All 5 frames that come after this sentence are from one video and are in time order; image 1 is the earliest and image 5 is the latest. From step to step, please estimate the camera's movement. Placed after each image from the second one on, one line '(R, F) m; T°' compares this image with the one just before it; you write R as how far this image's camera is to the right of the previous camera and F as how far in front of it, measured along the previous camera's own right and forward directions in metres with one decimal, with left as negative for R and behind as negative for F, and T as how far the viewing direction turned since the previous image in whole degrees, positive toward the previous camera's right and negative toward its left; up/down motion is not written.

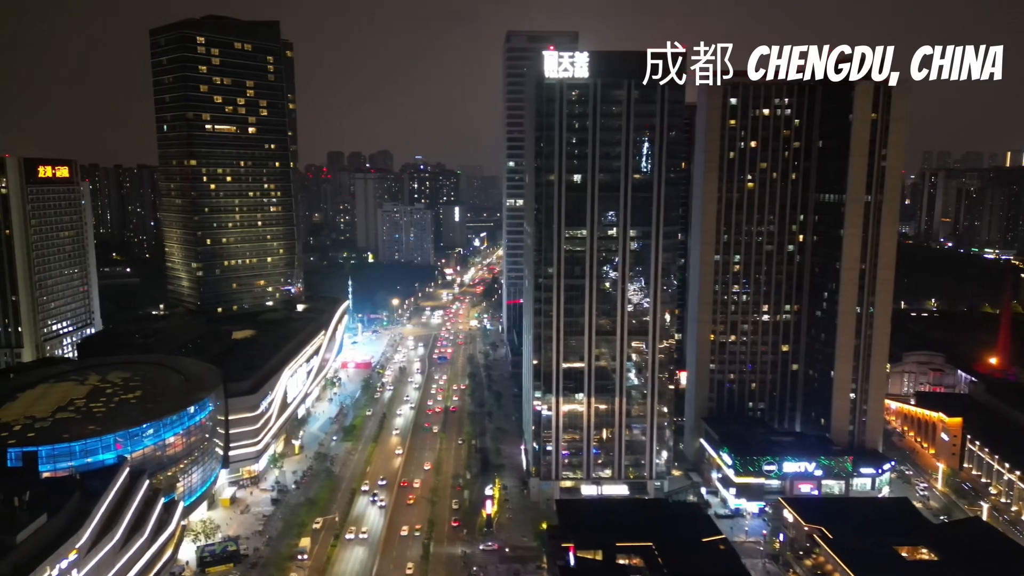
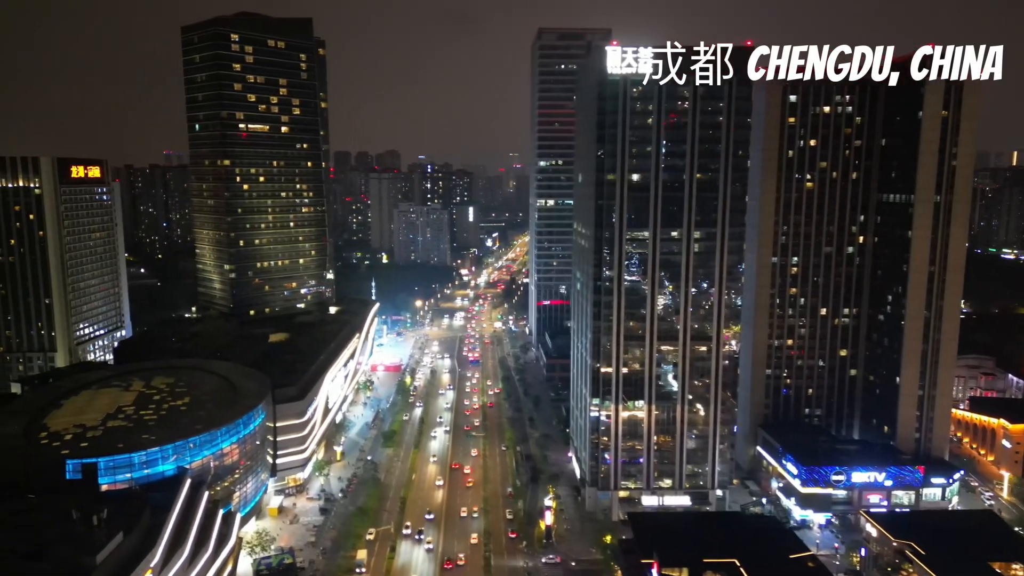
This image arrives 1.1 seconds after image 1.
(-4.6, +1.3) m; 0°
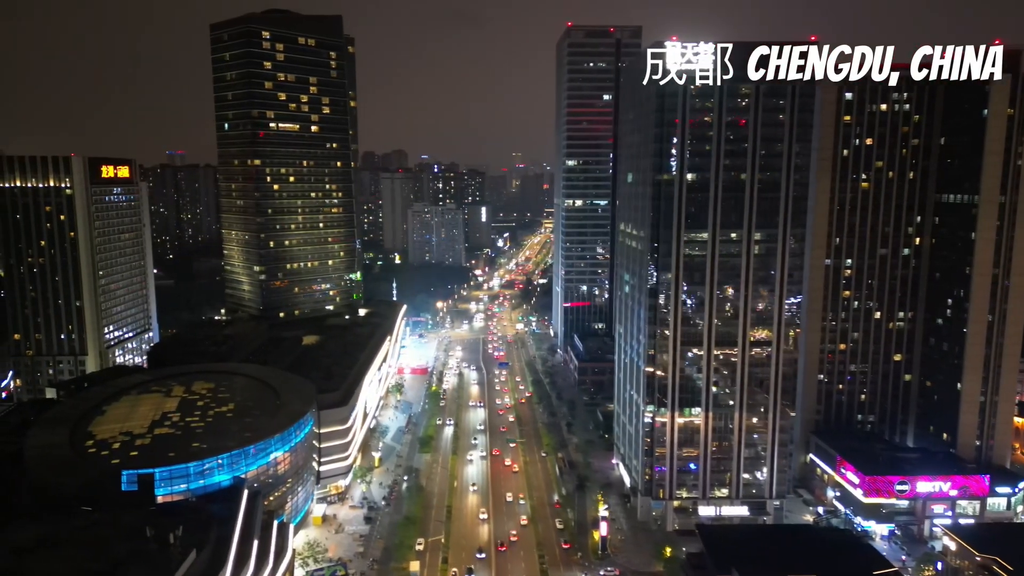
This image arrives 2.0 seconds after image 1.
(-4.0, +1.1) m; 0°
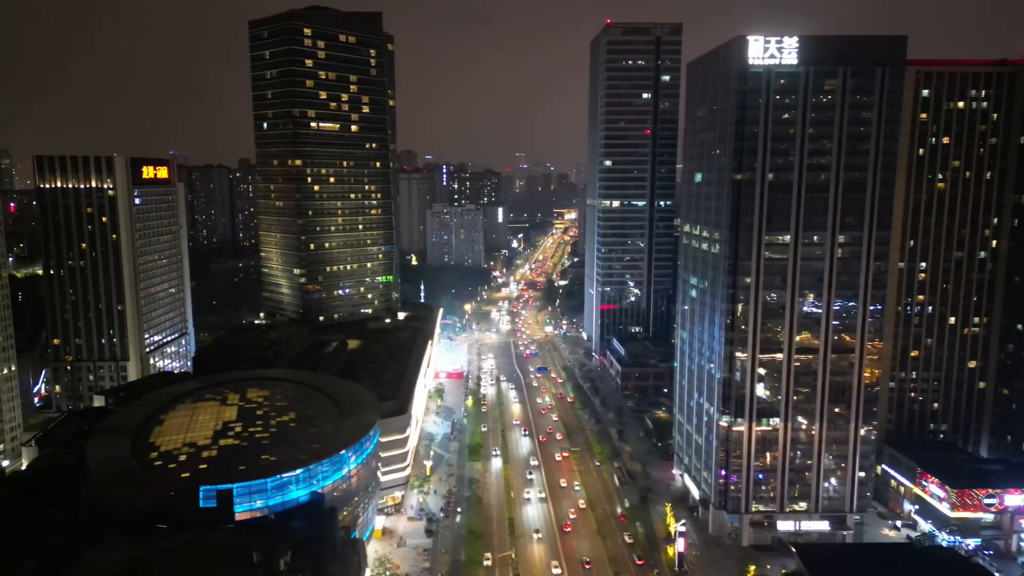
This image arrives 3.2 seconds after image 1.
(-5.1, +1.5) m; 0°
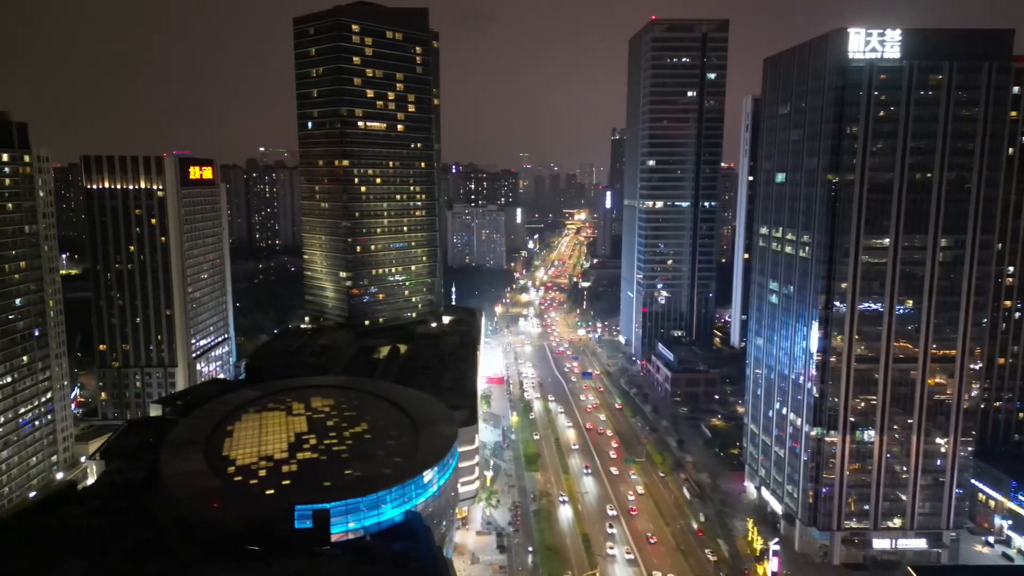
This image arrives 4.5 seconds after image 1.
(-5.7, +1.6) m; 0°
